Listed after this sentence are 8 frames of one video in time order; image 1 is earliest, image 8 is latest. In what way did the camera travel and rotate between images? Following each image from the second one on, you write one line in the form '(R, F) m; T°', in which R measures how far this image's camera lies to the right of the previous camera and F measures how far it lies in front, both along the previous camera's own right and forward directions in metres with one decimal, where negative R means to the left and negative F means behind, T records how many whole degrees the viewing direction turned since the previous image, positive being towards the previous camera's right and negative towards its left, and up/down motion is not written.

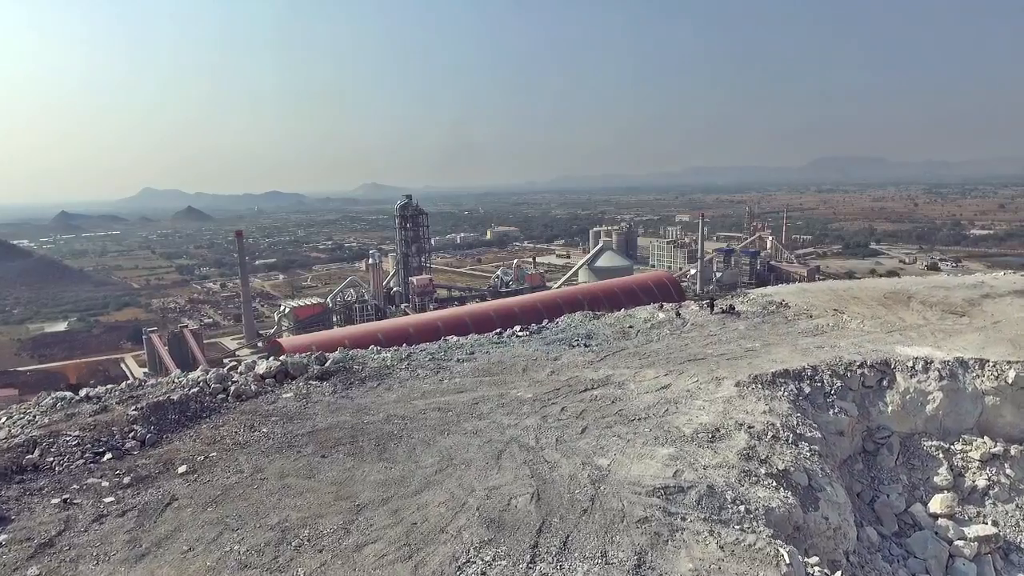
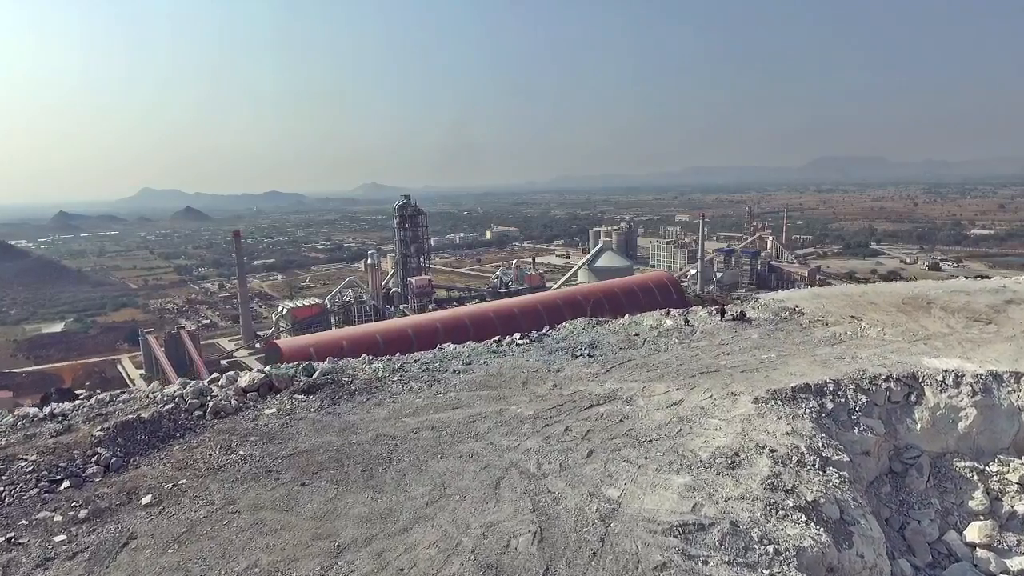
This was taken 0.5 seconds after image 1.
(0.0, +0.3) m; 0°
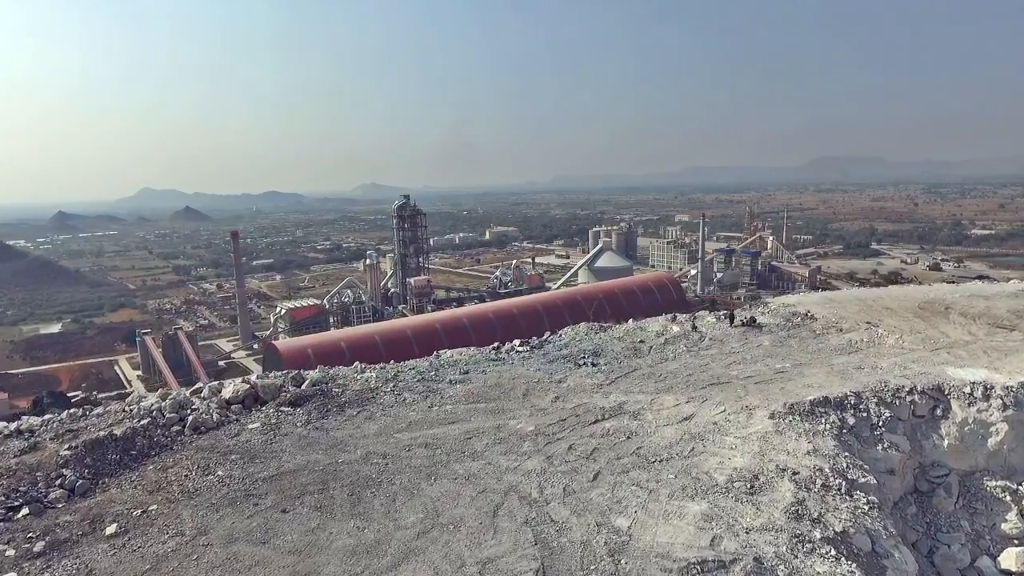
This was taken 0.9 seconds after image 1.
(0.0, +0.2) m; 0°
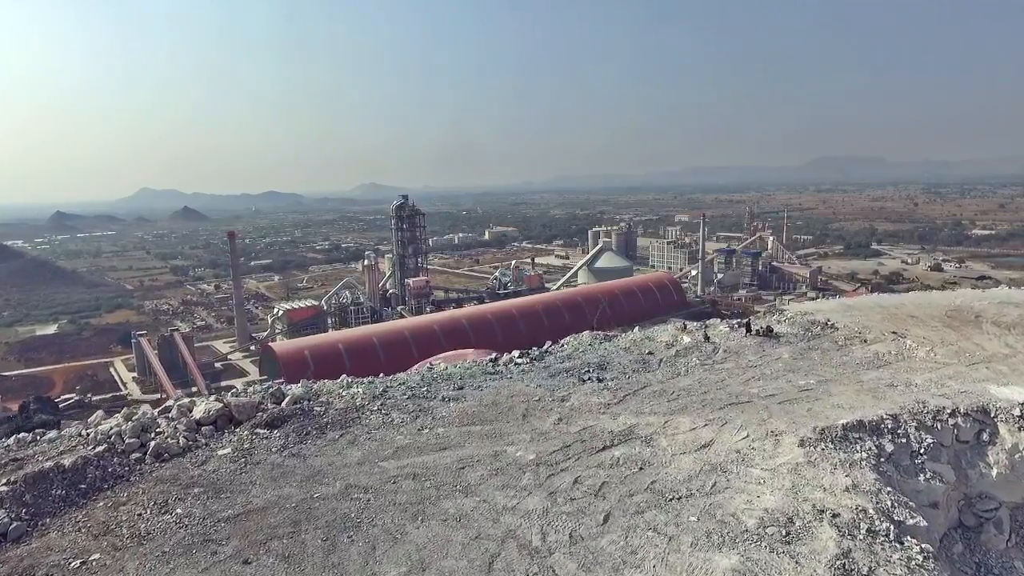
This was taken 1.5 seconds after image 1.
(0.0, +0.4) m; 0°
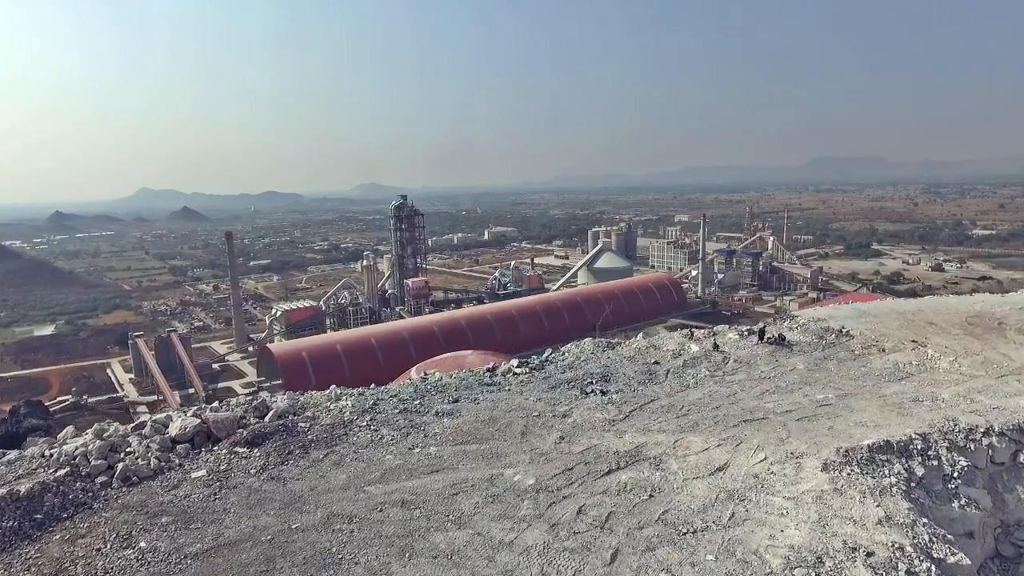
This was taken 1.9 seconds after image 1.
(0.0, +0.3) m; 0°
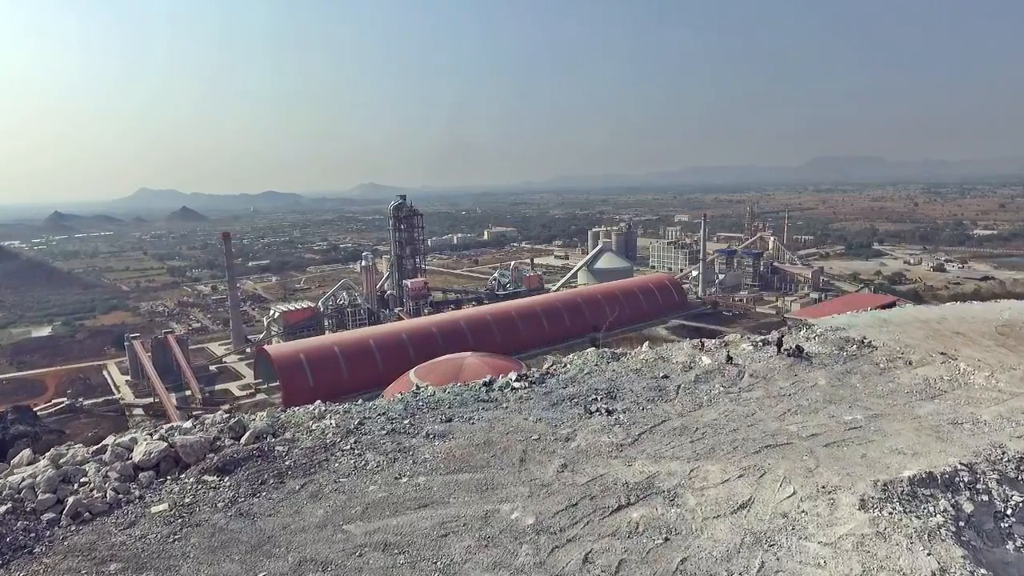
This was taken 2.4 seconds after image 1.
(0.0, +0.3) m; 0°
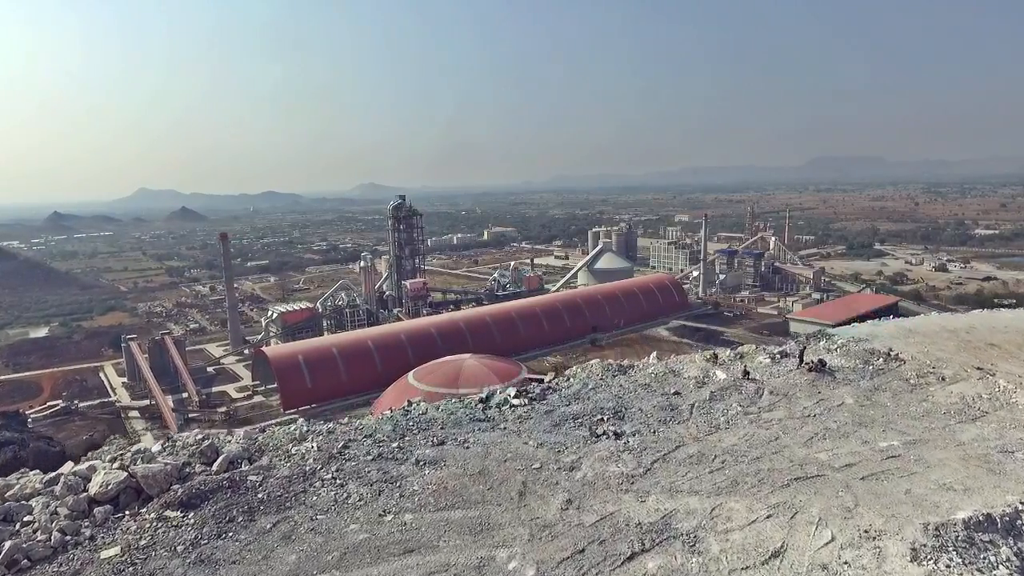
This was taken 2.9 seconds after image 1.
(0.0, +0.3) m; 0°
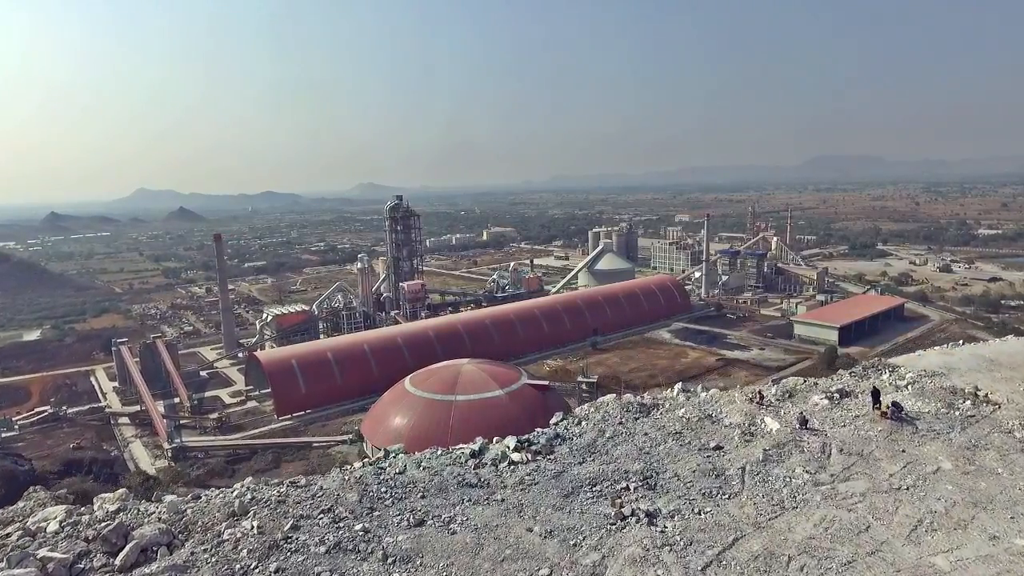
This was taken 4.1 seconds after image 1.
(0.0, +0.8) m; 0°
